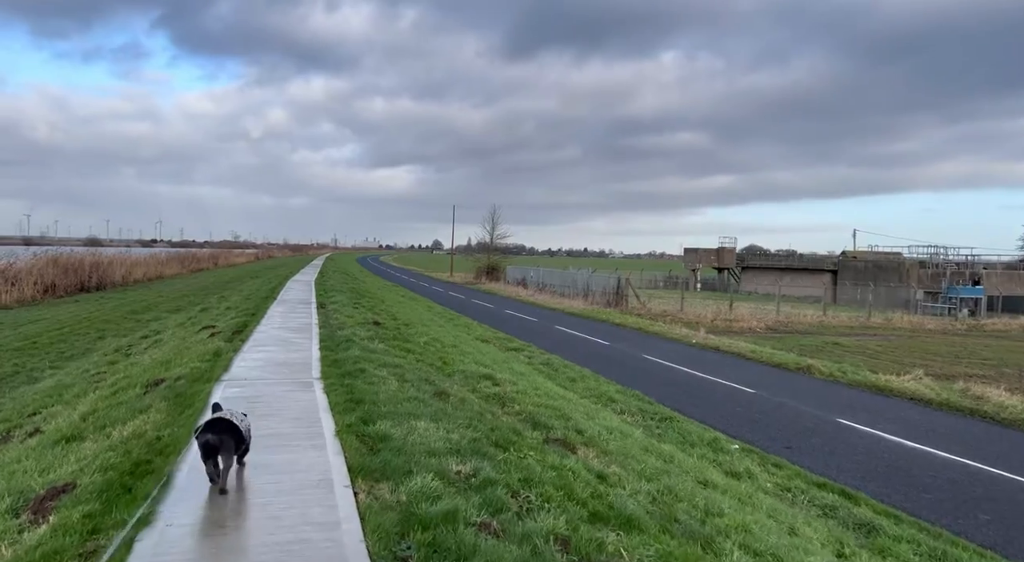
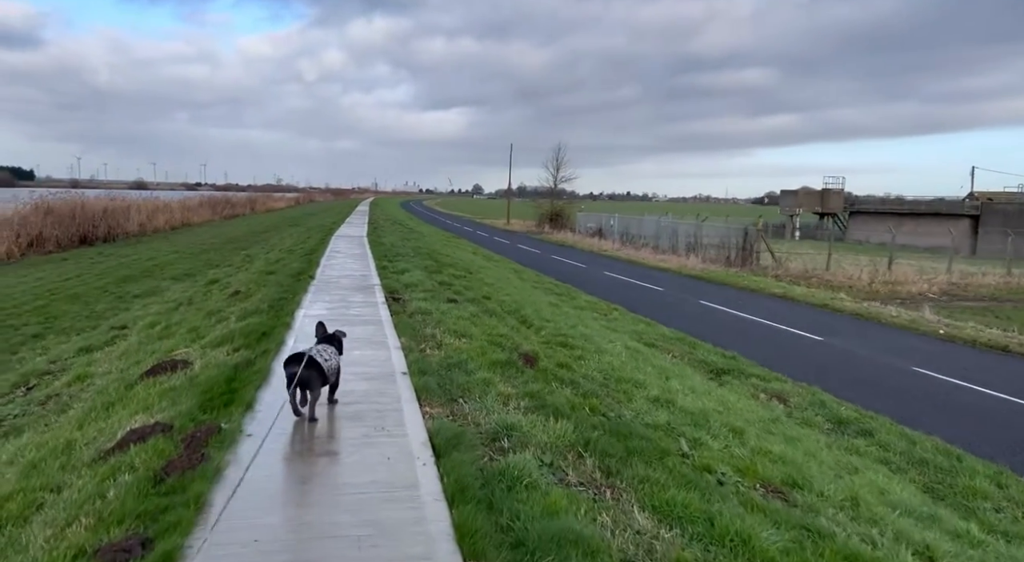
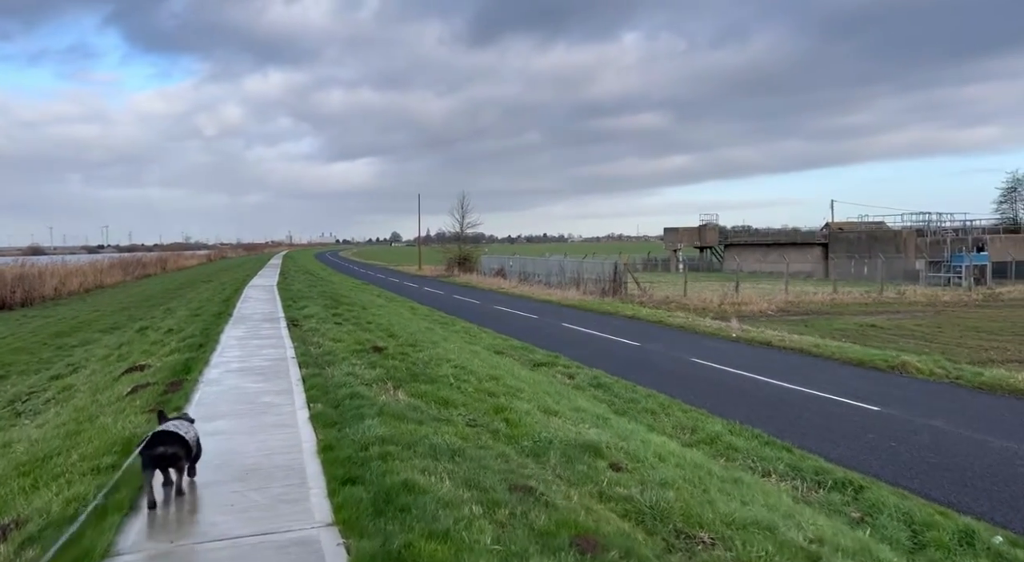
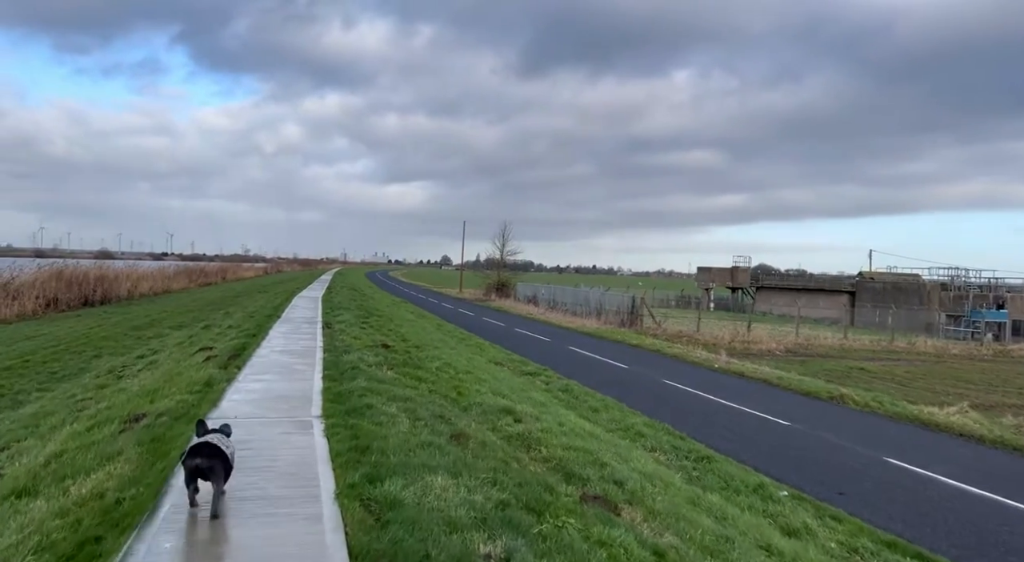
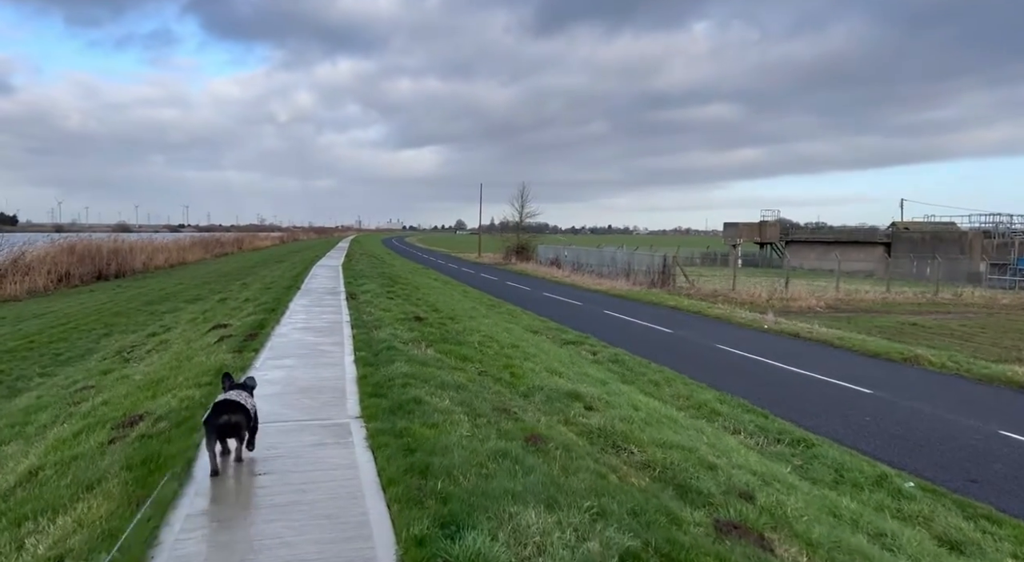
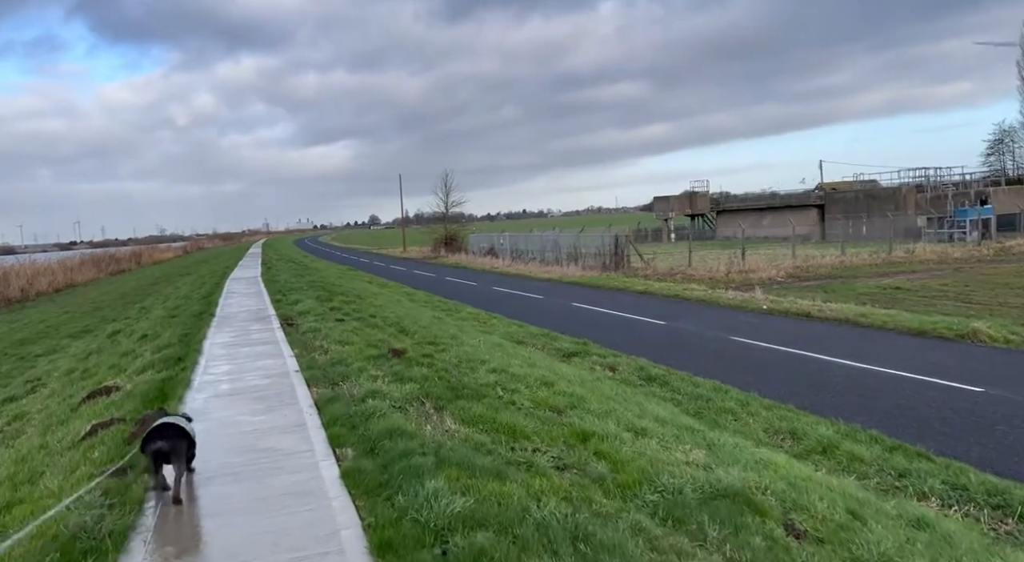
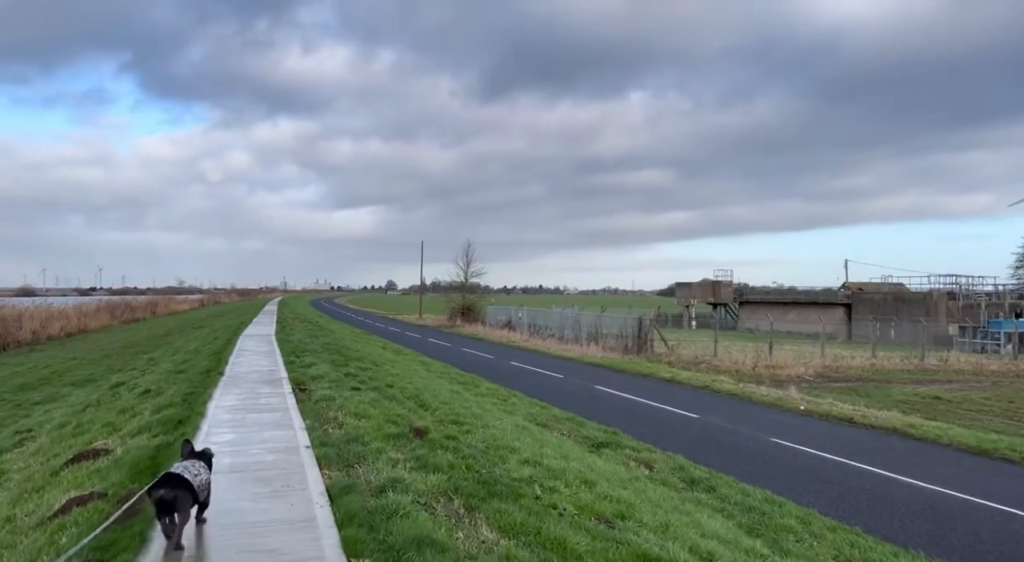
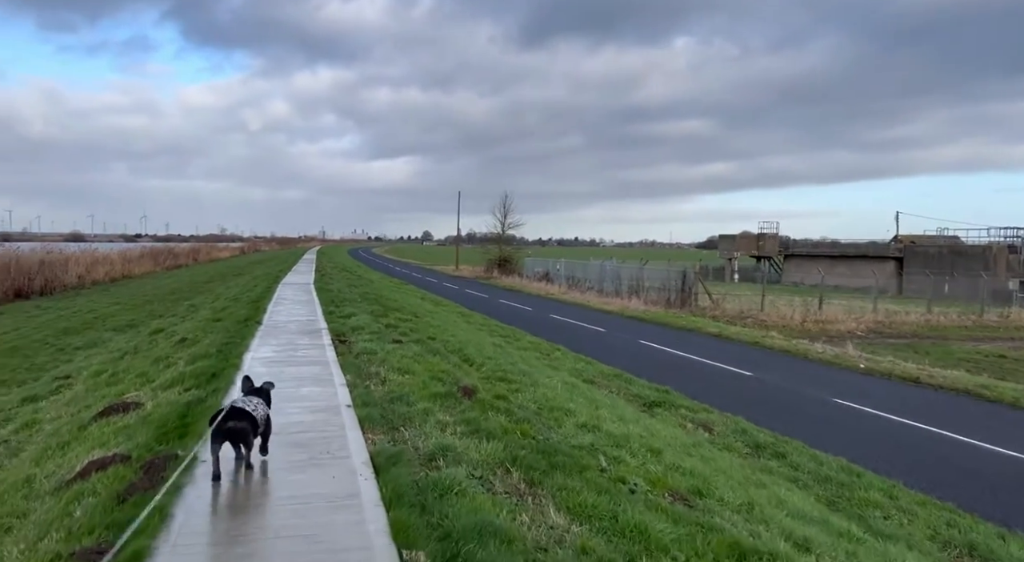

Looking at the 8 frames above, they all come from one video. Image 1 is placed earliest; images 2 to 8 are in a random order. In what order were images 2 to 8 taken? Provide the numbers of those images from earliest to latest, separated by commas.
4, 5, 3, 6, 7, 8, 2
